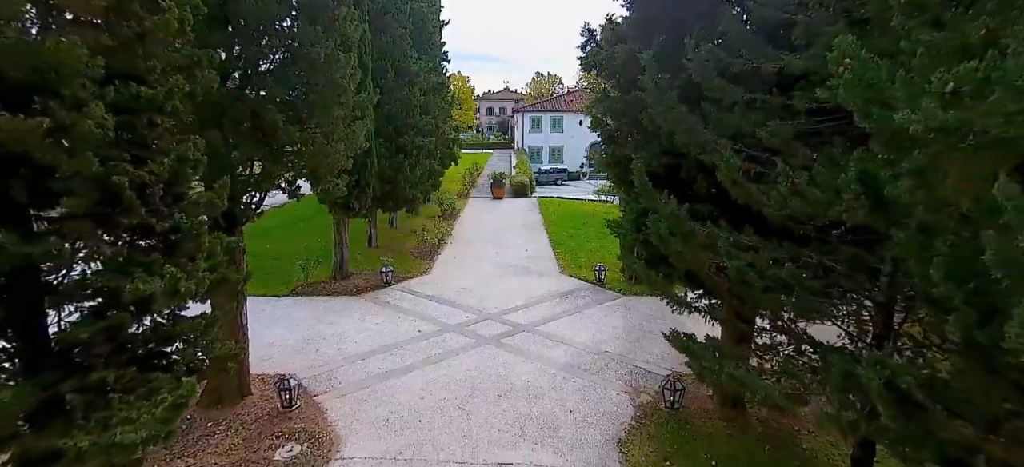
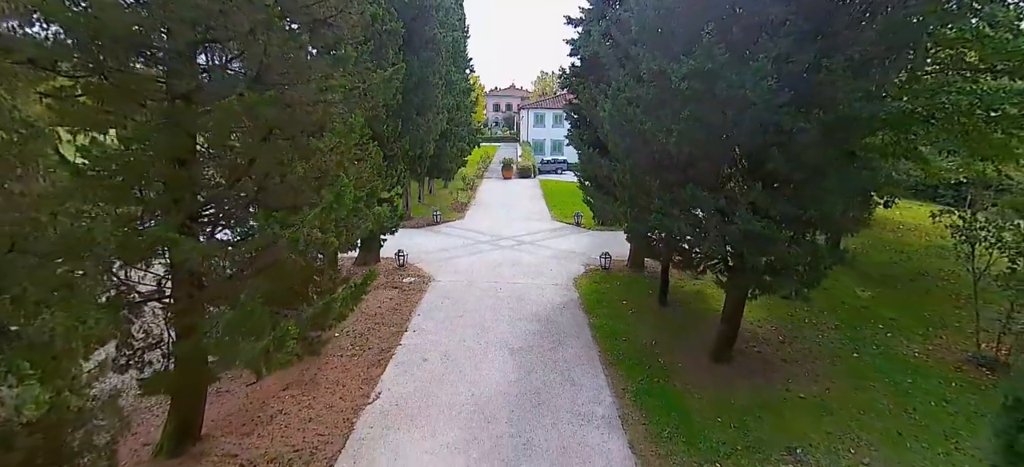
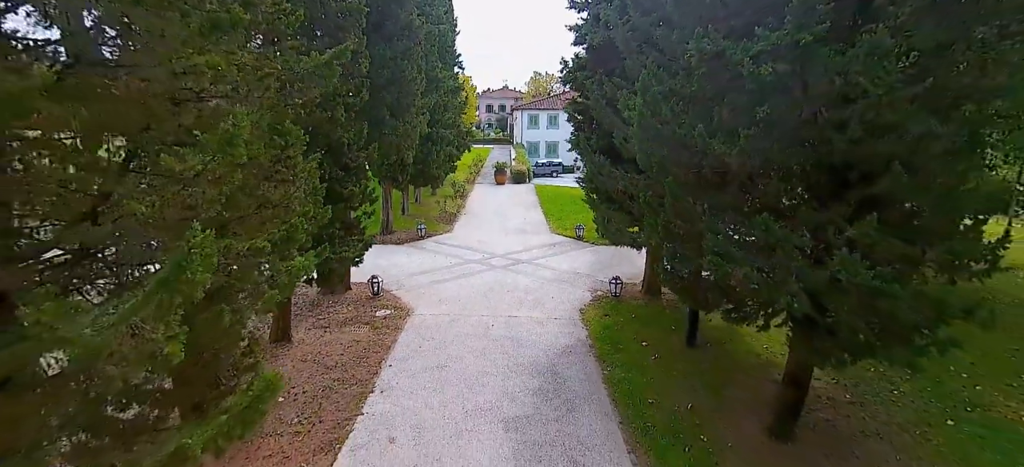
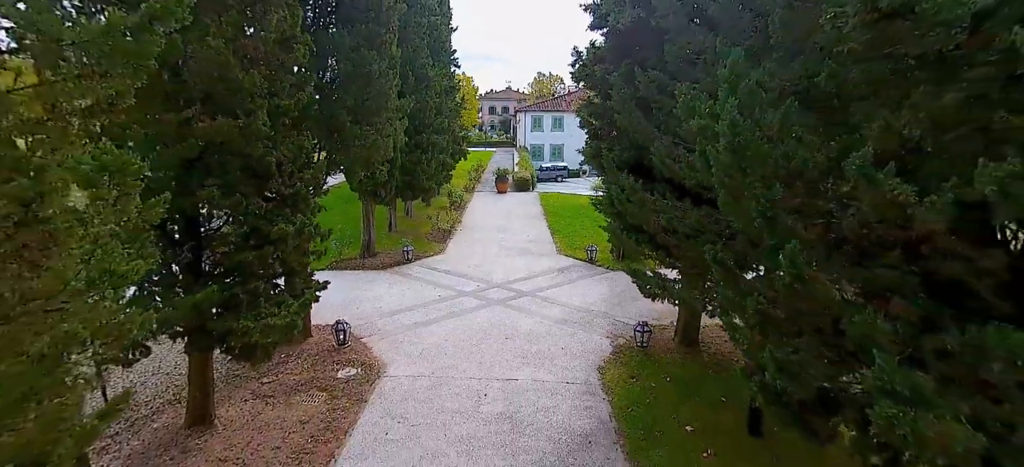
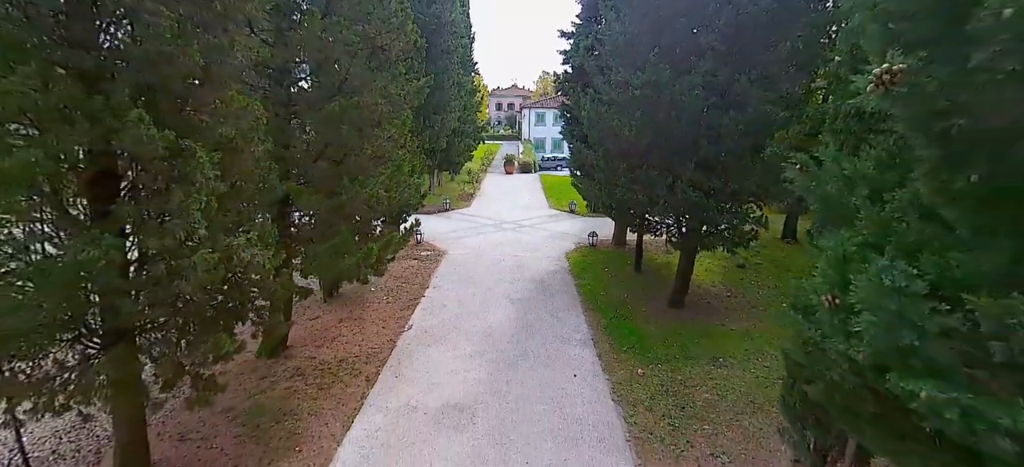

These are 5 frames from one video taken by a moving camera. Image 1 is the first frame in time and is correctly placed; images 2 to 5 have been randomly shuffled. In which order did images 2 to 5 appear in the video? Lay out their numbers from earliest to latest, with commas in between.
4, 3, 2, 5
